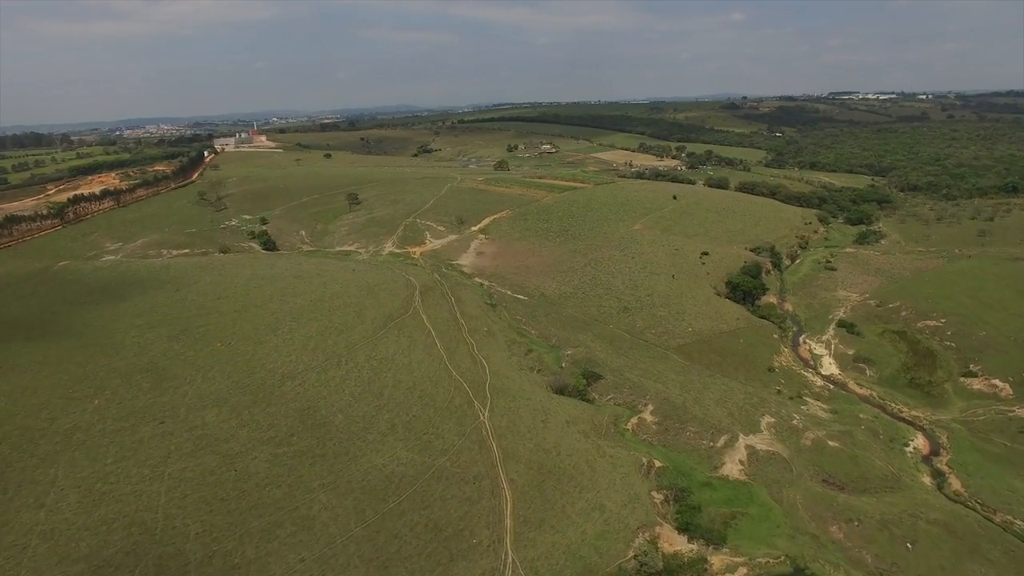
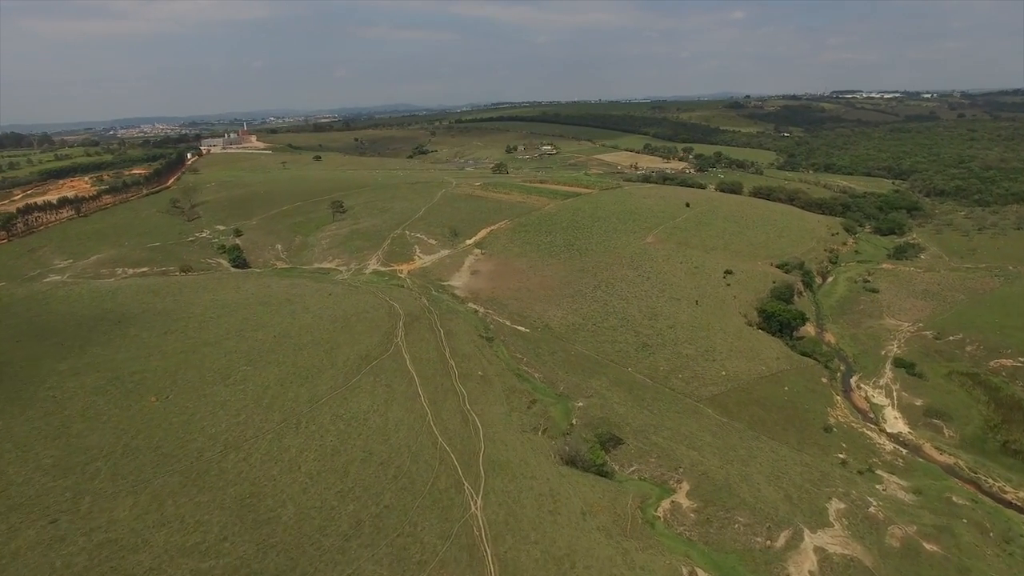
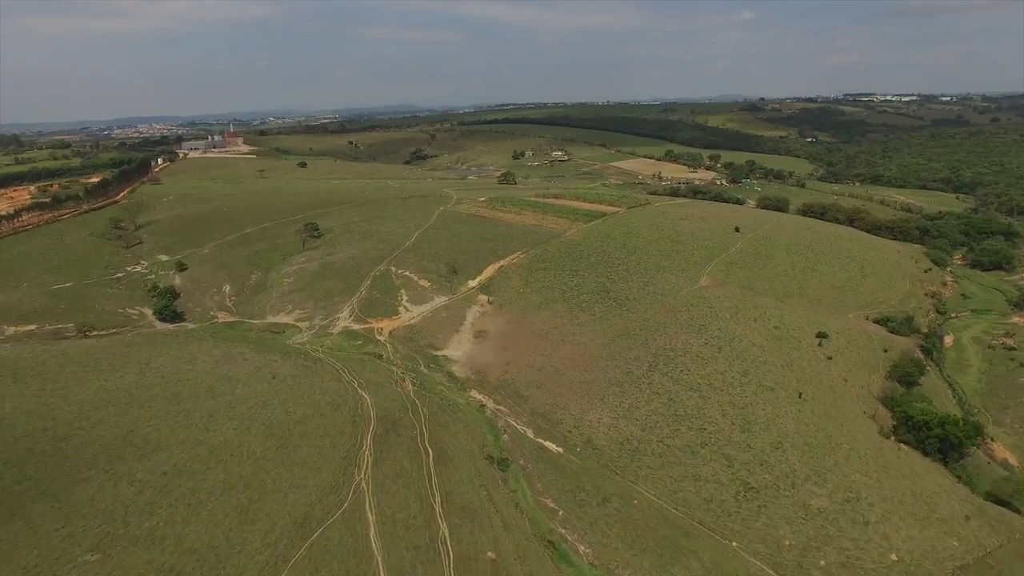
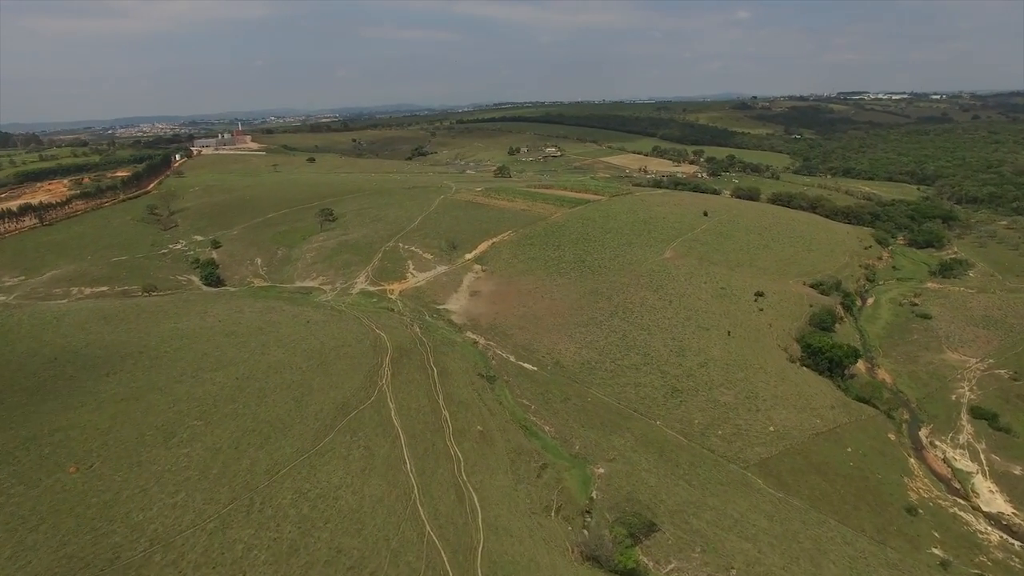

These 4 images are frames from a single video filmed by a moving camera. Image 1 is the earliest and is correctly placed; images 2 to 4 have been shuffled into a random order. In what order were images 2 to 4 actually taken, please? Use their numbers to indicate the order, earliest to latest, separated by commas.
2, 4, 3
